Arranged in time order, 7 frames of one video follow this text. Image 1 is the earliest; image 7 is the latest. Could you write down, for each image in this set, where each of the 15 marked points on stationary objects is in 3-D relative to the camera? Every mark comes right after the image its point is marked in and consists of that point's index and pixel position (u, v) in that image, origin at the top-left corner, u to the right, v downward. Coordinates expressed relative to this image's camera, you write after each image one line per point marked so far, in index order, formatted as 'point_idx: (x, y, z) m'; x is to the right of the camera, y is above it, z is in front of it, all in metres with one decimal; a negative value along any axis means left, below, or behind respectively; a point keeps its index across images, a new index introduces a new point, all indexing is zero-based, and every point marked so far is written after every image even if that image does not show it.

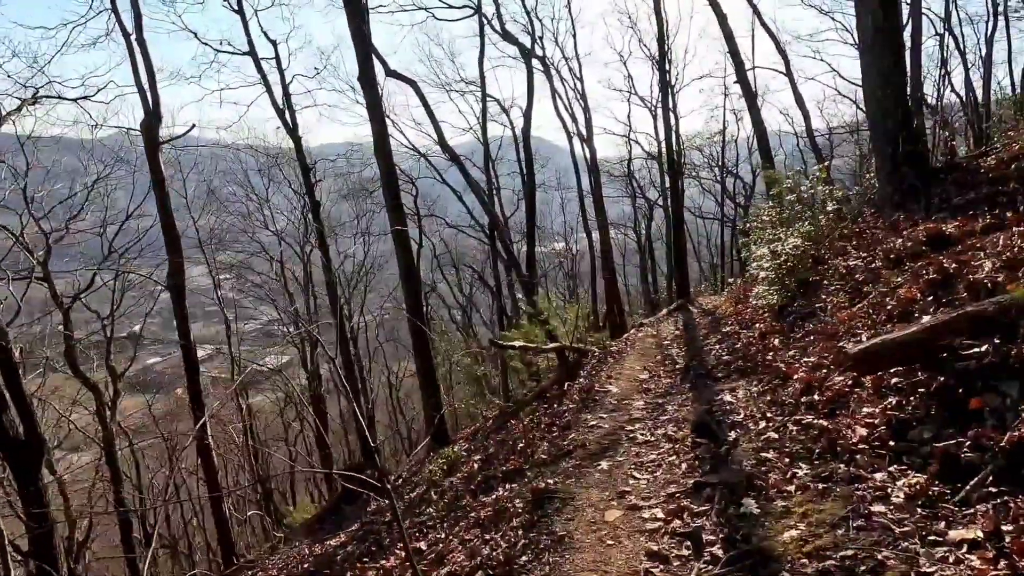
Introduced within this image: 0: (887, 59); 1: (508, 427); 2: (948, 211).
0: (+6.3, +3.7, +9.0) m
1: (-0.1, -2.1, +8.3) m
2: (+5.1, +0.9, +6.3) m
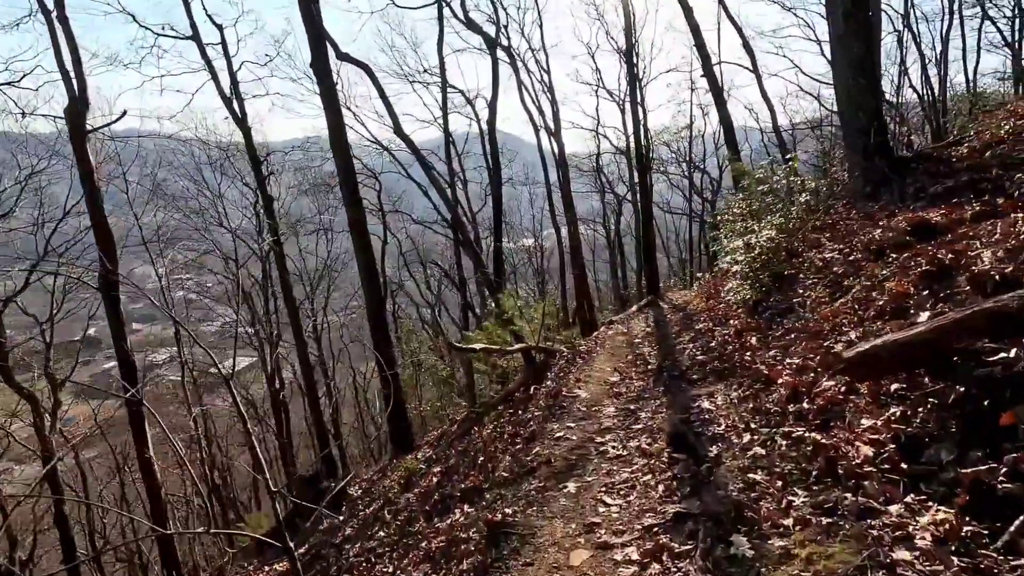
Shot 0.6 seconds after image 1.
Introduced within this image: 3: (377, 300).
0: (+5.6, +3.9, +8.8) m
1: (-0.6, -2.1, +7.7) m
2: (+4.6, +1.0, +6.1) m
3: (-2.9, -0.3, +11.9) m
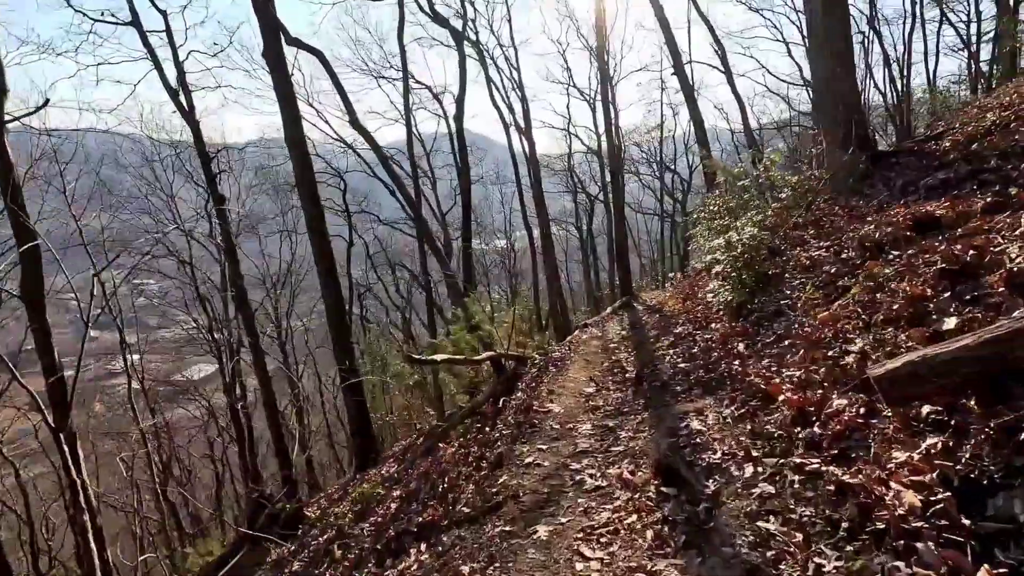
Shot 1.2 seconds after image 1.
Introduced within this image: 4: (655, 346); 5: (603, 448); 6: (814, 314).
0: (+5.1, +3.9, +8.4) m
1: (-1.0, -2.1, +7.1) m
2: (+4.3, +1.0, +5.7) m
3: (-3.6, -0.4, +11.2) m
4: (+2.0, -0.8, +7.4) m
5: (+0.7, -1.2, +4.2) m
6: (+2.6, -0.2, +4.7) m
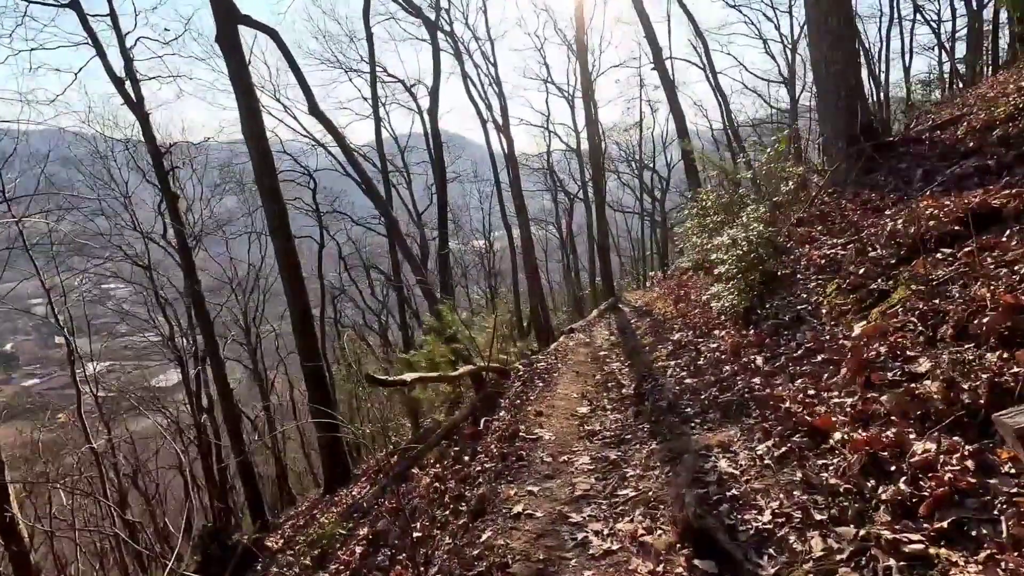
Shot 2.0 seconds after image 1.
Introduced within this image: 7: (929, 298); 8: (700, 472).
0: (+4.8, +3.9, +7.9) m
1: (-1.2, -2.2, +6.3) m
2: (+4.1, +1.0, +5.1) m
3: (-3.9, -0.5, +10.2) m
4: (+1.7, -0.8, +6.7) m
5: (+0.6, -1.3, +3.5) m
6: (+2.5, -0.3, +4.0) m
7: (+2.6, -0.1, +3.4) m
8: (+1.1, -1.1, +3.1) m
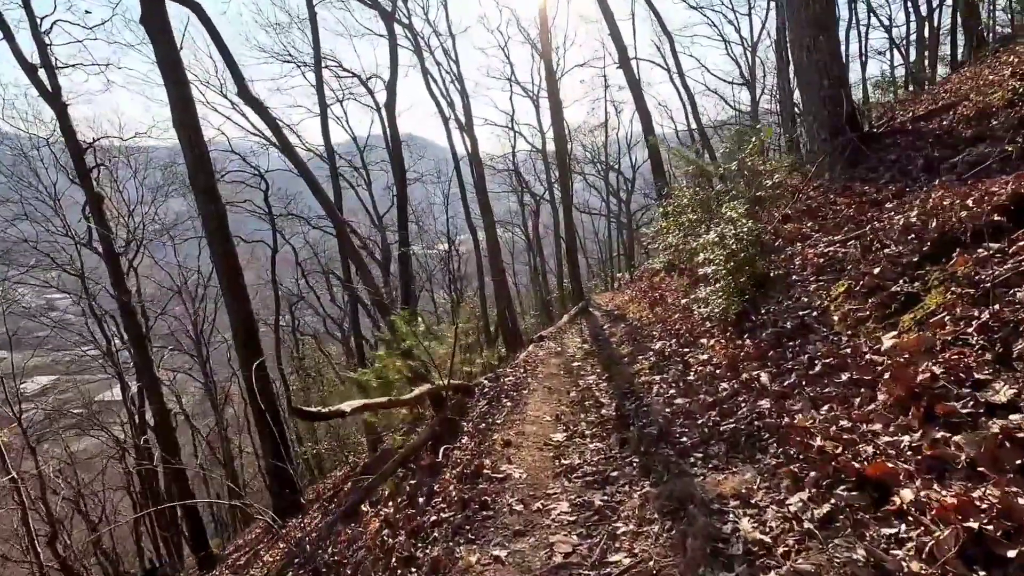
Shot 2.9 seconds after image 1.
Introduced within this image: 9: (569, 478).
0: (+4.2, +3.8, +7.4) m
1: (-1.5, -2.3, +5.4) m
2: (+3.7, +1.0, +4.5) m
3: (-4.6, -0.6, +9.2) m
4: (+1.3, -0.9, +6.0) m
5: (+0.4, -1.4, +2.7) m
6: (+2.2, -0.3, +3.3) m
7: (+2.4, -0.1, +2.8) m
8: (+0.9, -1.1, +2.4) m
9: (+0.4, -1.3, +3.8) m
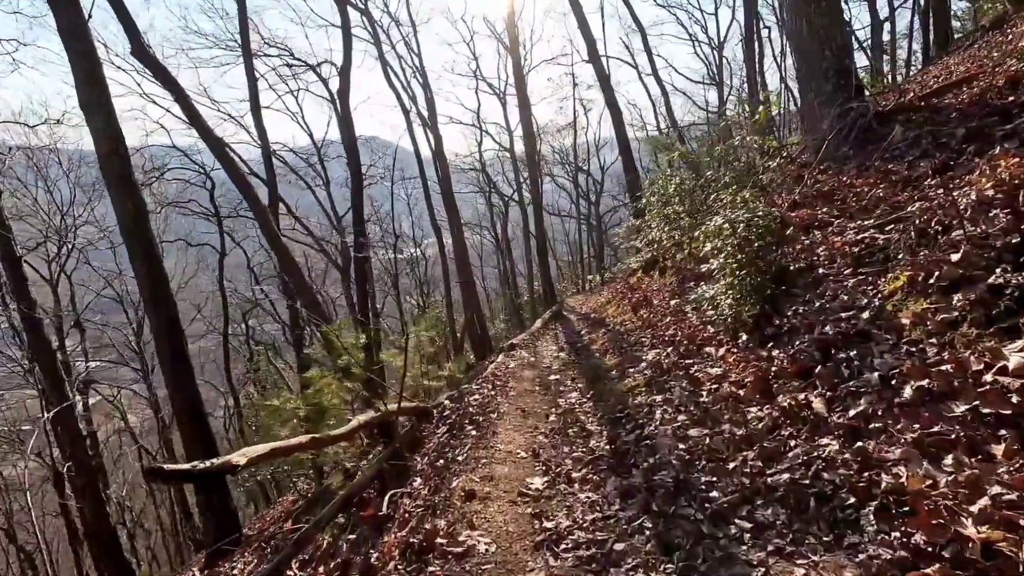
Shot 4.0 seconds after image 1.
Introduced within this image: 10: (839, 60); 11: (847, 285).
0: (+3.7, +3.9, +6.5) m
1: (-1.8, -2.3, +4.2) m
2: (+3.5, +1.0, +3.6) m
3: (-5.0, -0.7, +7.8) m
4: (+1.0, -0.9, +4.9) m
5: (+0.3, -1.3, +1.6) m
6: (+2.1, -0.2, +2.4) m
7: (+2.2, 0.0, +1.8) m
8: (+0.8, -1.1, +1.3) m
9: (+0.2, -1.3, +2.7) m
10: (+4.0, +2.8, +6.6) m
11: (+2.3, 0.0, +3.8) m
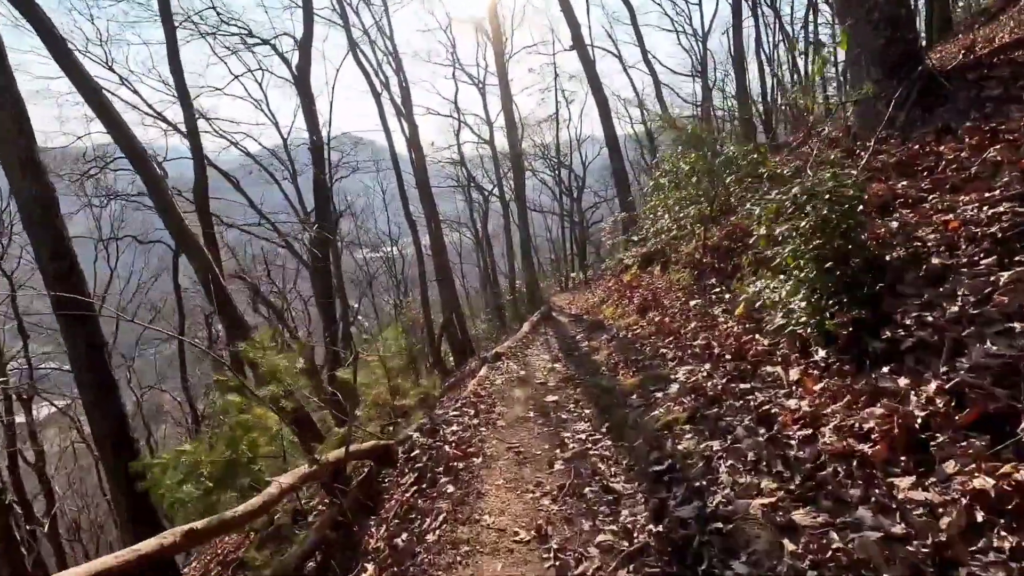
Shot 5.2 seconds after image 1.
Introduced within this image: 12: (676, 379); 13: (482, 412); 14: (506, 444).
0: (+3.6, +3.9, +5.3) m
1: (-1.8, -2.4, +2.8) m
2: (+3.5, +1.0, +2.4) m
3: (-5.2, -0.8, +6.3) m
4: (+1.0, -0.9, +3.7) m
5: (+0.4, -1.3, +0.3) m
6: (+2.1, -0.2, +1.1) m
7: (+2.3, 0.0, +0.6) m
8: (+0.9, -1.1, +0.1) m
9: (+0.2, -1.3, +1.4) m
10: (+3.9, +2.8, +5.4) m
11: (+2.3, +0.1, +2.6) m
12: (+1.2, -0.7, +4.1) m
13: (-0.2, -1.1, +5.0) m
14: (0.0, -1.2, +4.0) m
